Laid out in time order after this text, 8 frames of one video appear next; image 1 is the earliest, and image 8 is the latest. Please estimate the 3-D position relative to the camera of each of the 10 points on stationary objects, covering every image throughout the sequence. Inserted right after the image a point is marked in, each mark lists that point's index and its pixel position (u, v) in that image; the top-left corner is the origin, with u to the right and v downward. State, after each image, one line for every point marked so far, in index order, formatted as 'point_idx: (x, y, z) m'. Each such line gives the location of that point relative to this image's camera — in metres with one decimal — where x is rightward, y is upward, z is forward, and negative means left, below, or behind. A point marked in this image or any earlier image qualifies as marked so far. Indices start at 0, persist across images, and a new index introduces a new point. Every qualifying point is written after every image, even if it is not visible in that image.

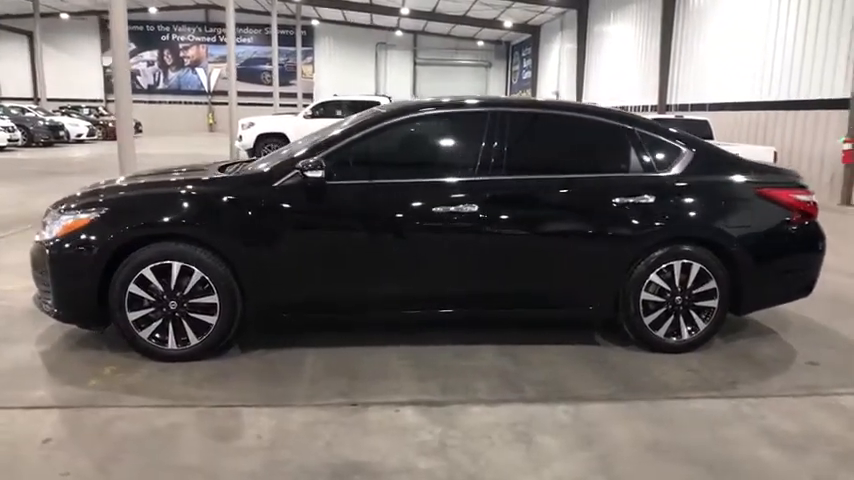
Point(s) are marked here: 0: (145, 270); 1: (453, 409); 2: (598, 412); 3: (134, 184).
0: (-1.5, -0.2, +3.6) m
1: (+0.2, -0.8, +3.2) m
2: (+0.9, -0.9, +3.3) m
3: (-1.7, +0.3, +3.8) m
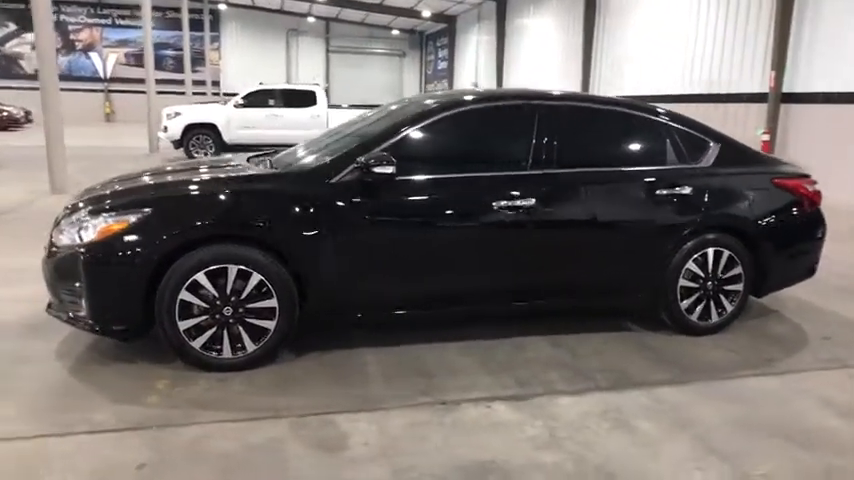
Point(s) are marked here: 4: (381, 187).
0: (-1.2, -0.2, +3.4) m
1: (+0.6, -0.8, +3.3) m
2: (+1.3, -0.8, +3.4) m
3: (-1.4, +0.3, +3.6) m
4: (-0.2, +0.3, +3.6) m
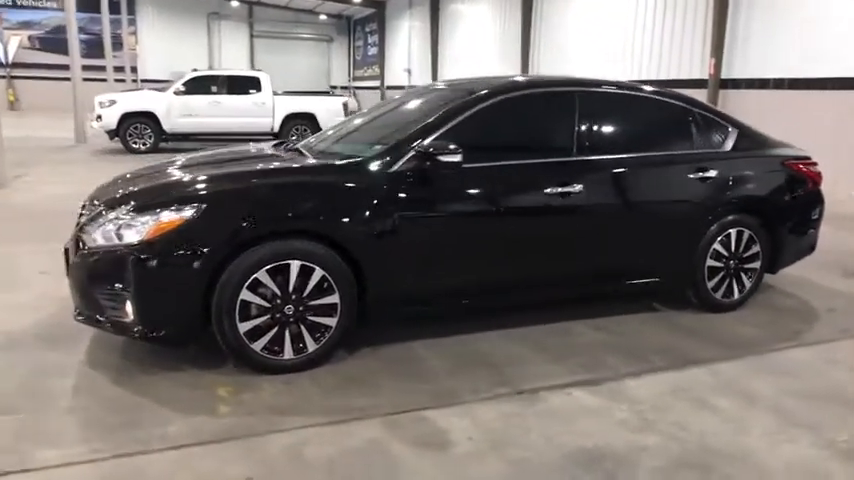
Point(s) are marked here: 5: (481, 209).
0: (-0.8, -0.2, +3.2) m
1: (+1.0, -0.7, +3.3) m
2: (+1.7, -0.7, +3.5) m
3: (-1.0, +0.3, +3.3) m
4: (+0.1, +0.3, +3.5) m
5: (+0.3, +0.2, +3.6) m
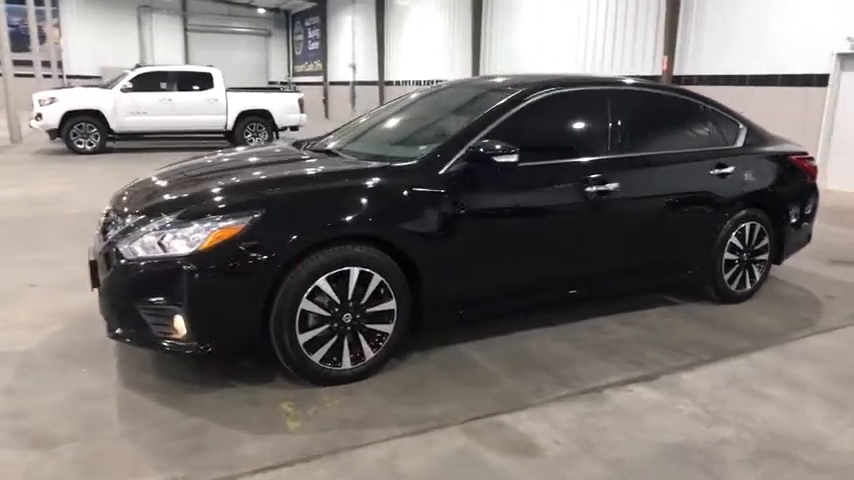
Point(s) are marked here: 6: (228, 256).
0: (-0.5, -0.2, +3.0) m
1: (+1.3, -0.7, +3.4) m
2: (+1.9, -0.7, +3.7) m
3: (-0.8, +0.3, +3.2) m
4: (+0.3, +0.3, +3.5) m
5: (+0.5, +0.2, +3.6) m
6: (-0.9, -0.1, +2.9) m
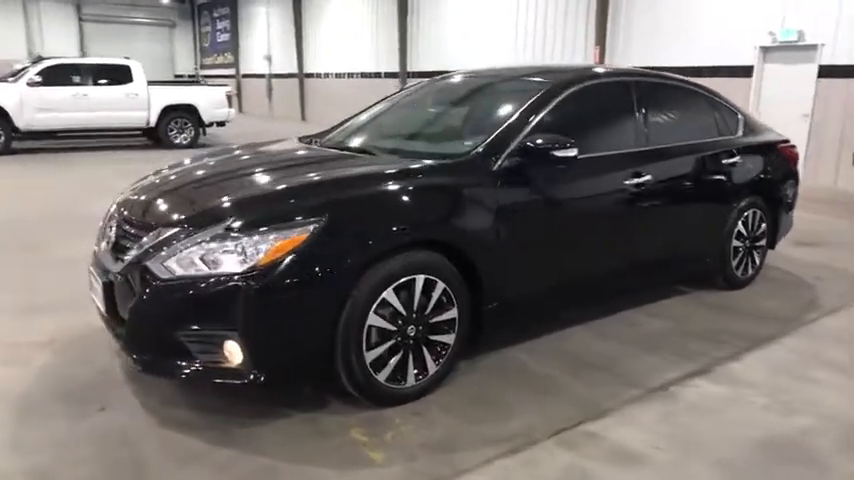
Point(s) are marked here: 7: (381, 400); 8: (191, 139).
0: (-0.2, -0.2, +2.8) m
1: (+1.5, -0.7, +3.4) m
2: (+2.1, -0.6, +3.8) m
3: (-0.5, +0.3, +2.9) m
4: (+0.6, +0.3, +3.3) m
5: (+0.8, +0.2, +3.5) m
6: (-0.5, -0.1, +2.6) m
7: (-0.2, -0.7, +2.9) m
8: (-4.5, +2.0, +12.7) m
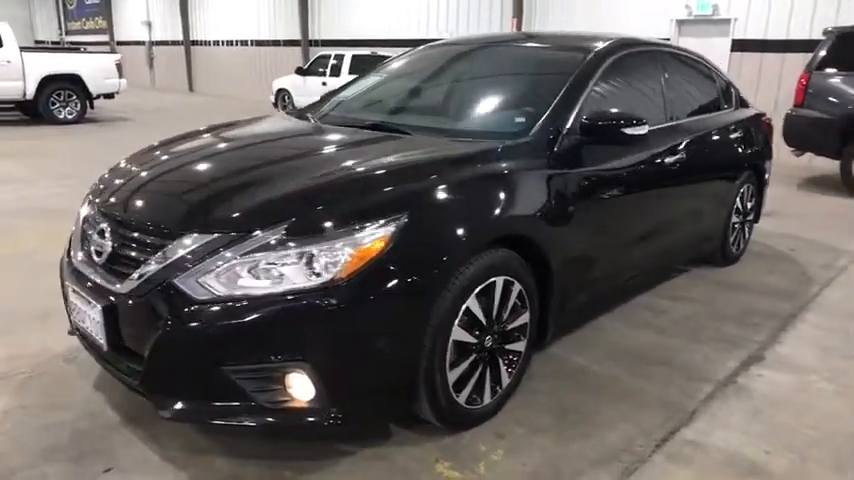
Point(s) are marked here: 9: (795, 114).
0: (+0.1, -0.2, +2.3) m
1: (+1.7, -0.6, +3.2) m
2: (+2.3, -0.5, +3.7) m
3: (-0.2, +0.3, +2.3) m
4: (+0.7, +0.4, +3.0) m
5: (+0.9, +0.3, +3.2) m
6: (-0.2, -0.1, +2.1) m
7: (+0.1, -0.7, +2.4) m
8: (-6.0, +2.2, +11.2) m
9: (+4.2, +1.4, +7.4) m
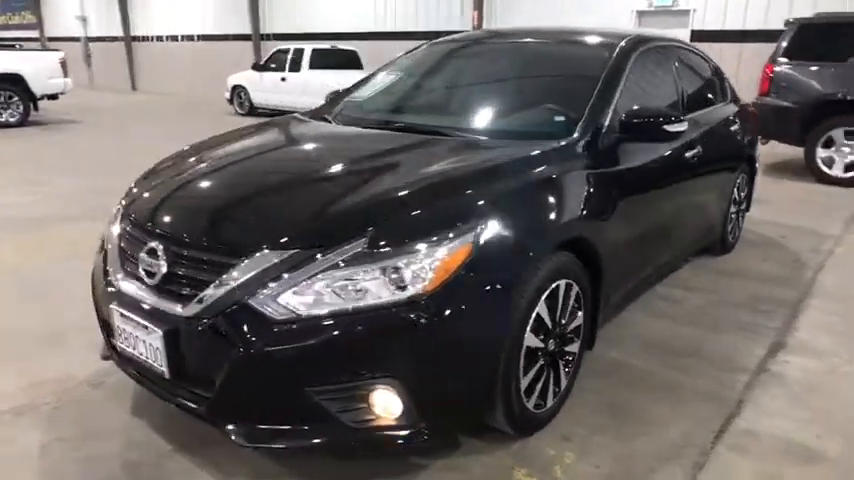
0: (+0.4, -0.2, +2.3) m
1: (+1.9, -0.5, +3.3) m
2: (+2.4, -0.4, +3.9) m
3: (0.0, +0.2, +2.3) m
4: (+0.9, +0.4, +3.0) m
5: (+1.1, +0.3, +3.2) m
6: (+0.1, -0.2, +2.0) m
7: (+0.4, -0.7, +2.4) m
8: (-6.5, +2.0, +10.6) m
9: (+3.9, +1.6, +7.7) m
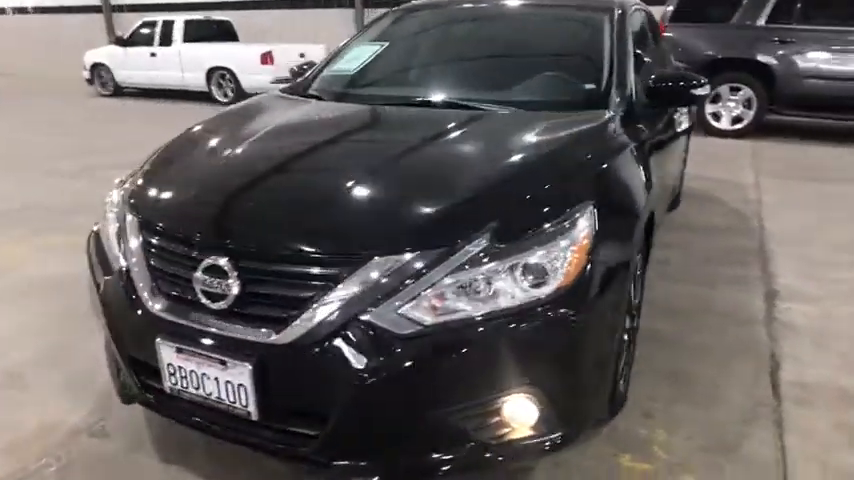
0: (+0.7, -0.2, +2.2) m
1: (+2.0, -0.3, +3.5) m
2: (+2.3, -0.1, +4.1) m
3: (+0.3, +0.3, +2.1) m
4: (+1.0, +0.6, +2.9) m
5: (+1.1, +0.4, +3.2) m
6: (+0.4, -0.1, +1.8) m
7: (+0.7, -0.6, +2.3) m
8: (-8.0, +1.8, +8.7) m
9: (+2.8, +2.2, +8.1) m
